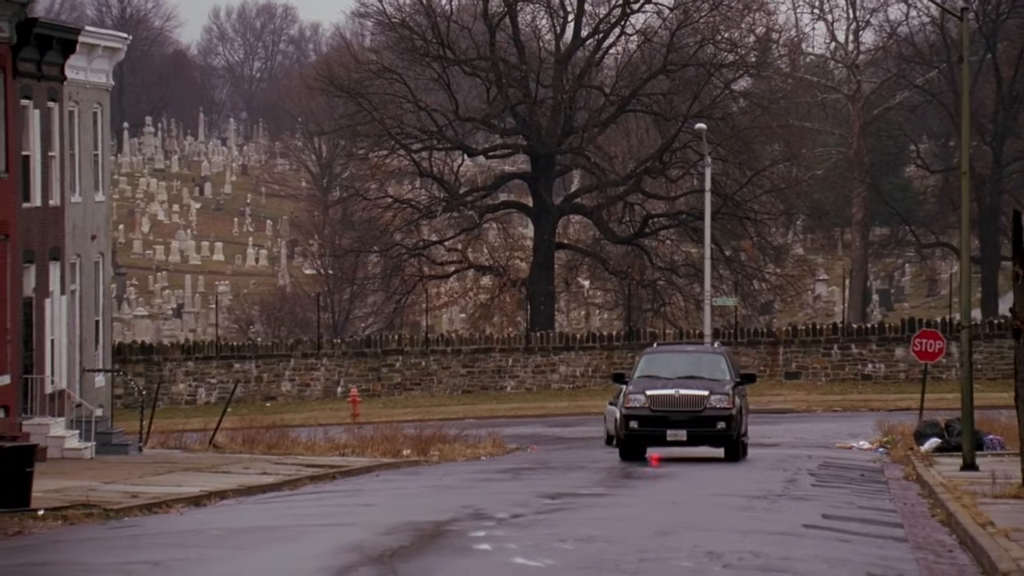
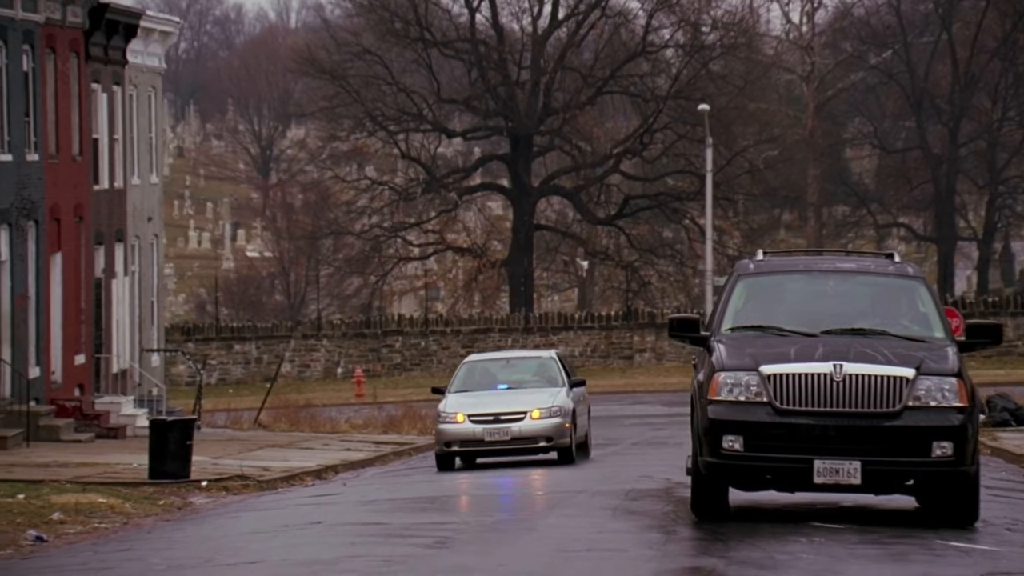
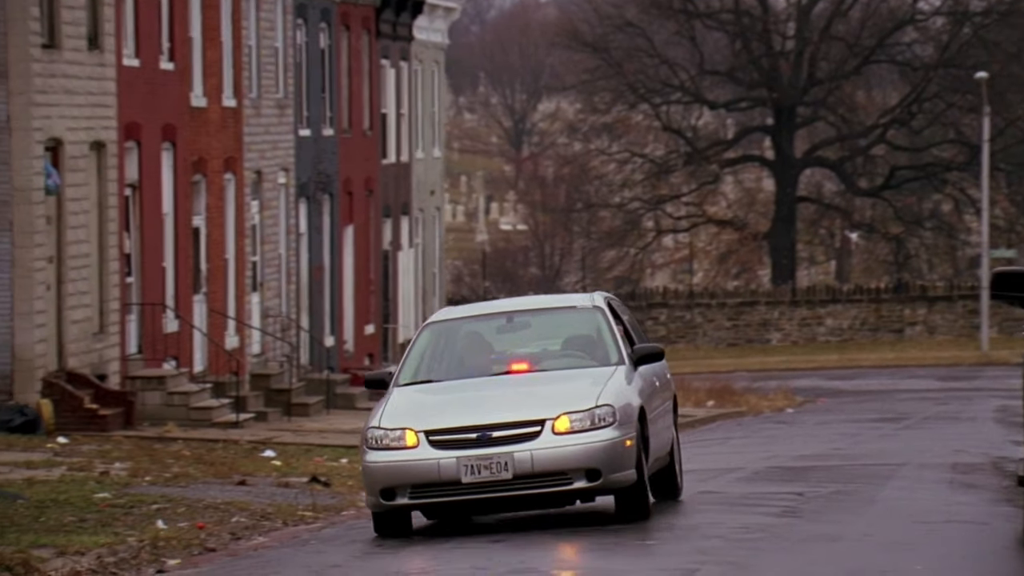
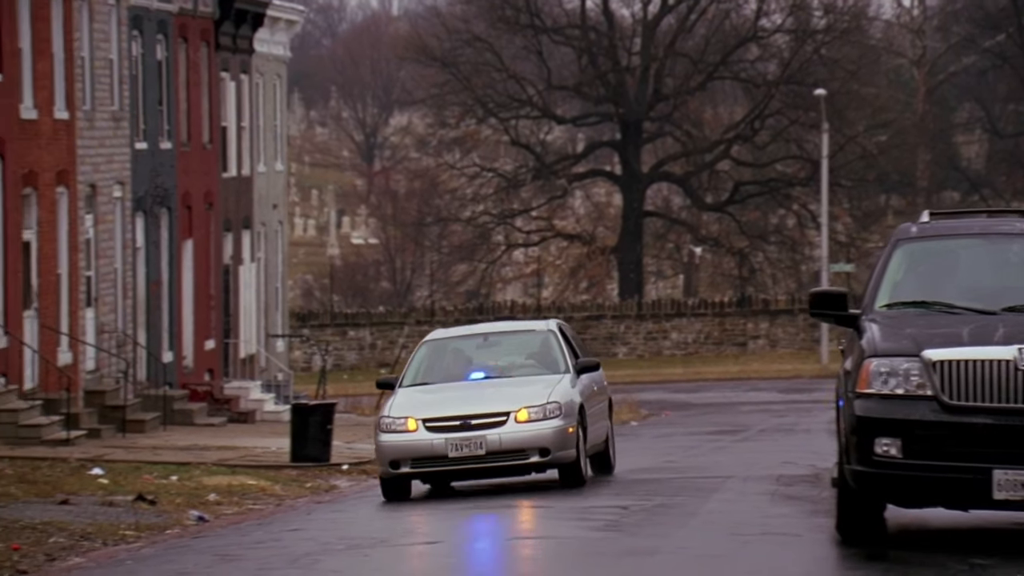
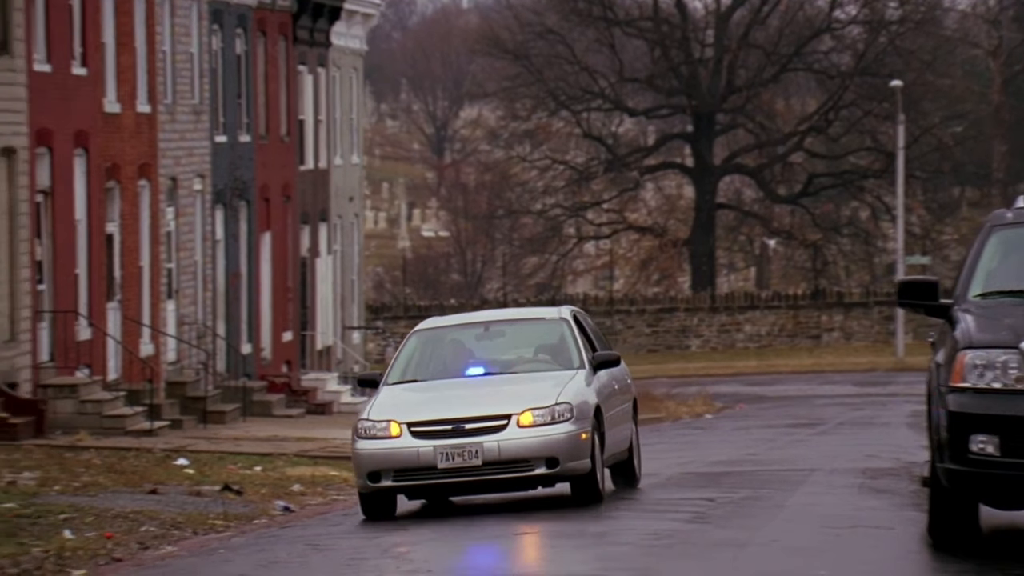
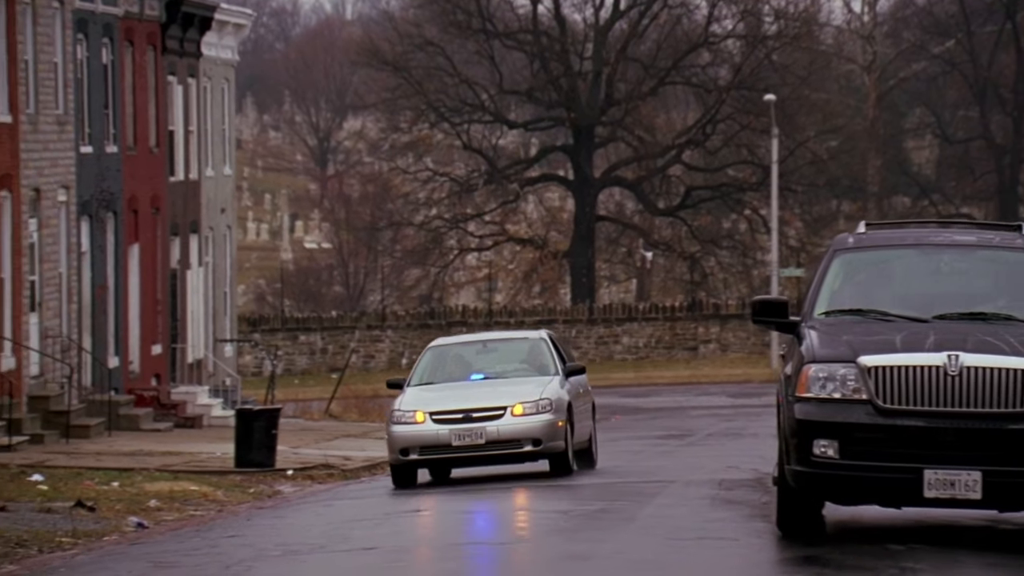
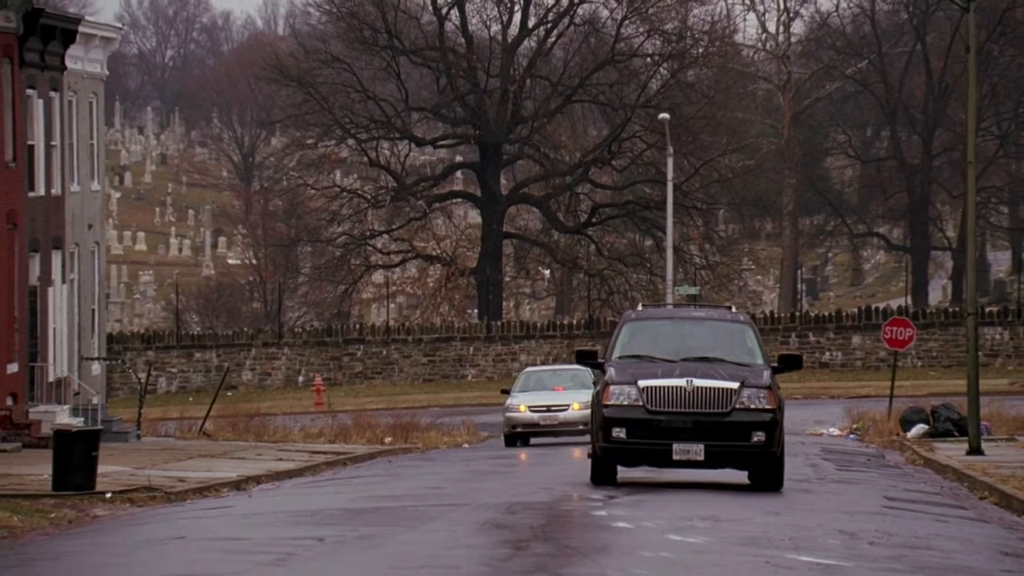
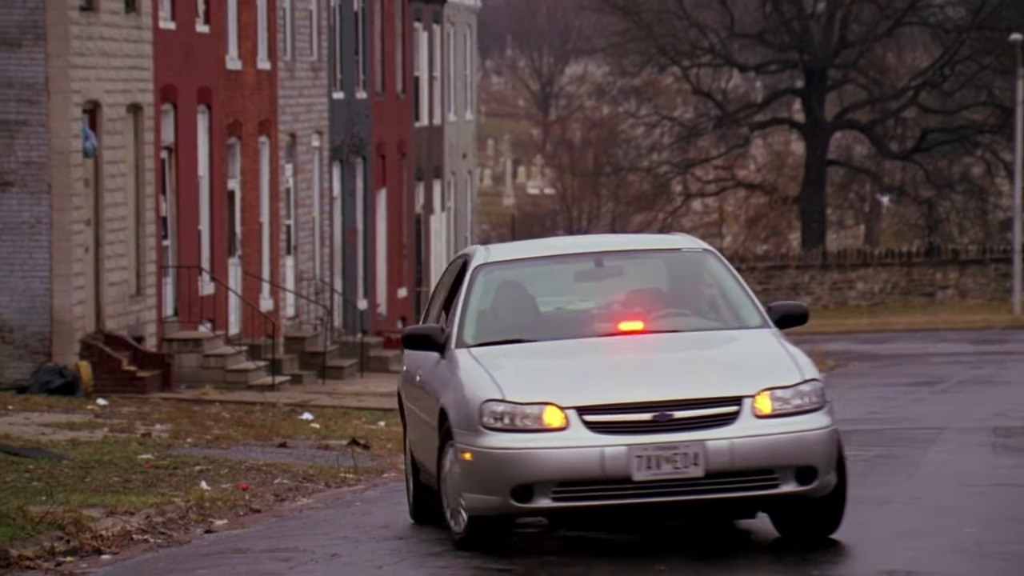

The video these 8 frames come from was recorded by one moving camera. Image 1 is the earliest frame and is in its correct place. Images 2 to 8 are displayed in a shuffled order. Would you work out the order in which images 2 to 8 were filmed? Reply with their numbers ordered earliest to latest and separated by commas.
7, 2, 6, 4, 5, 3, 8
